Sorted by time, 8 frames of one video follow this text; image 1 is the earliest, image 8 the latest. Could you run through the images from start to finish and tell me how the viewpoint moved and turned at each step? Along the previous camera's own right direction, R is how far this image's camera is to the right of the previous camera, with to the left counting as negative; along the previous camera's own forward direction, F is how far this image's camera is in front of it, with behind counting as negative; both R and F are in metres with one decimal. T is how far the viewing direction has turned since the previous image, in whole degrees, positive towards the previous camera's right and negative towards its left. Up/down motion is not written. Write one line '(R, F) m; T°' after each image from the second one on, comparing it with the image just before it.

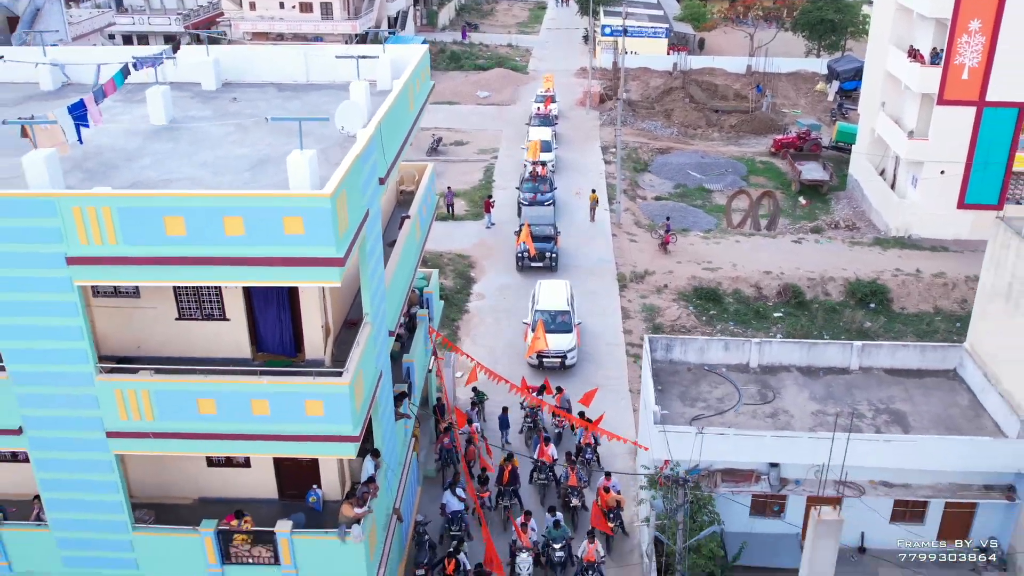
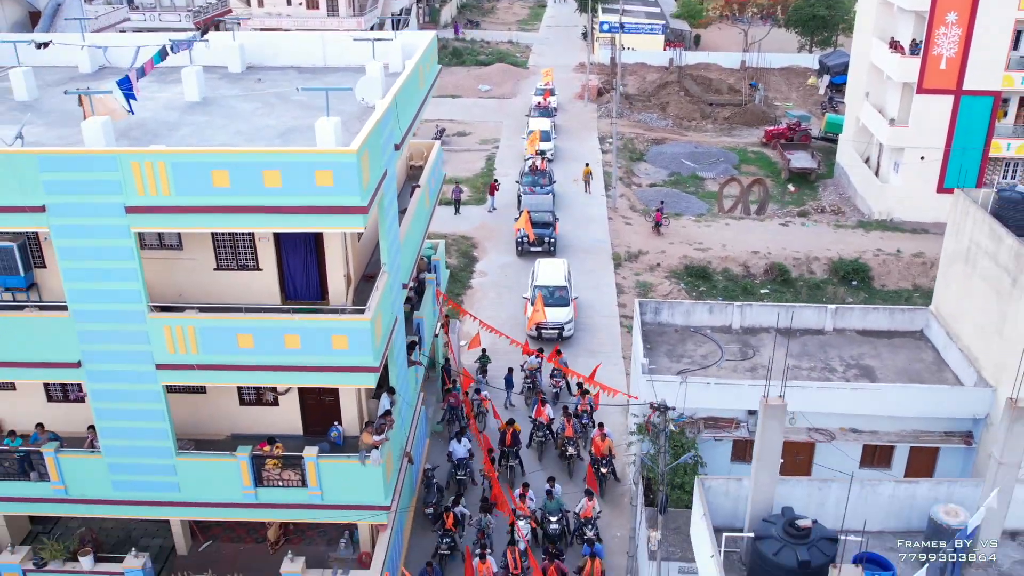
(0.0, -1.6) m; 0°
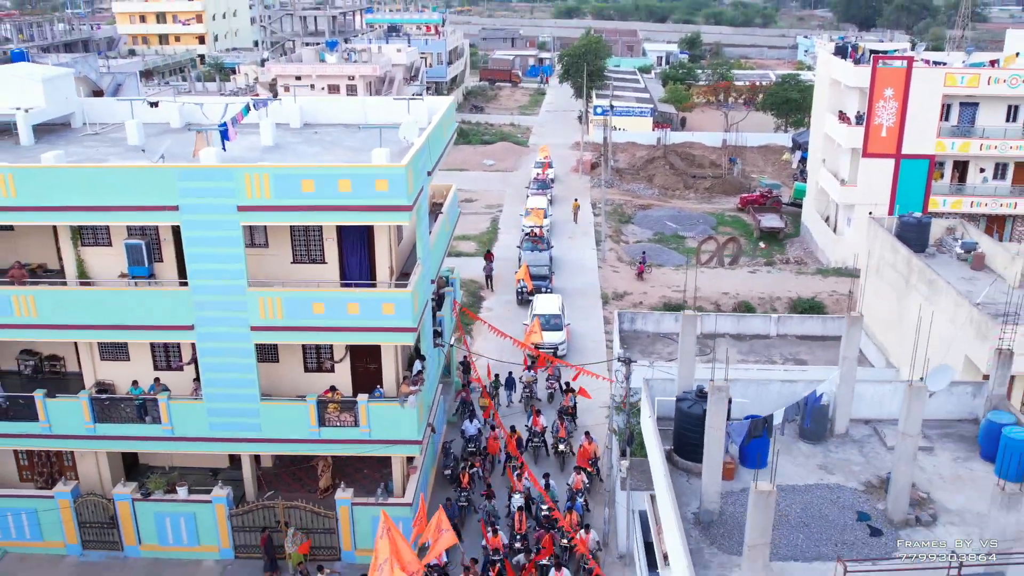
(0.0, -4.6) m; 0°
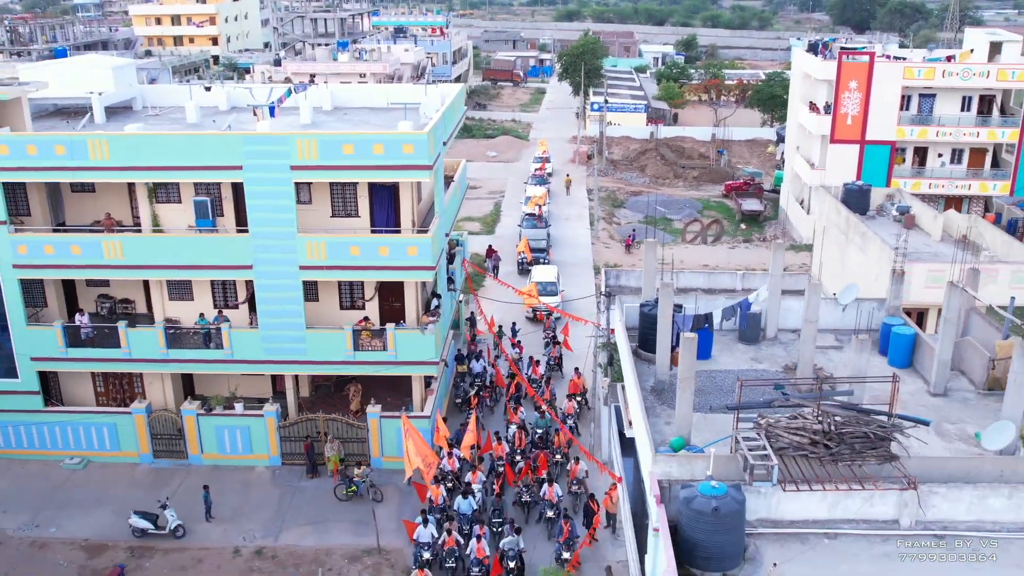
(0.0, -3.9) m; 0°
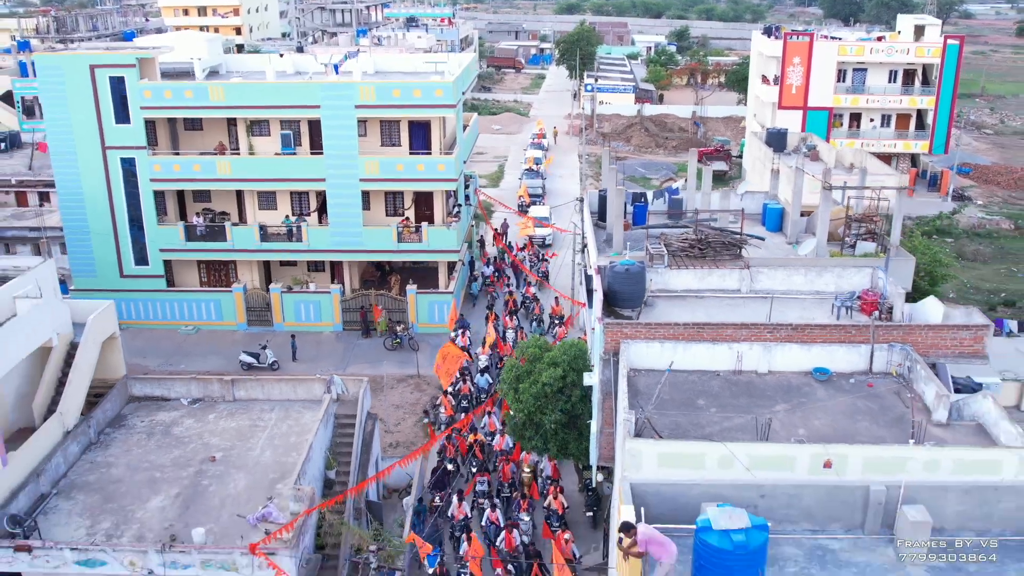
(+0.1, -8.4) m; 0°
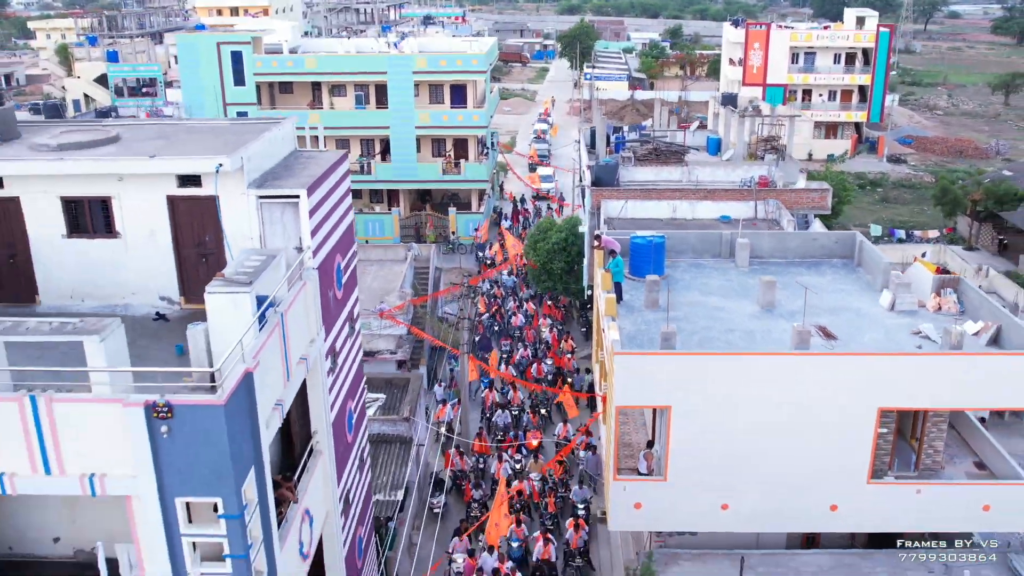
(-0.6, -10.7) m; 0°
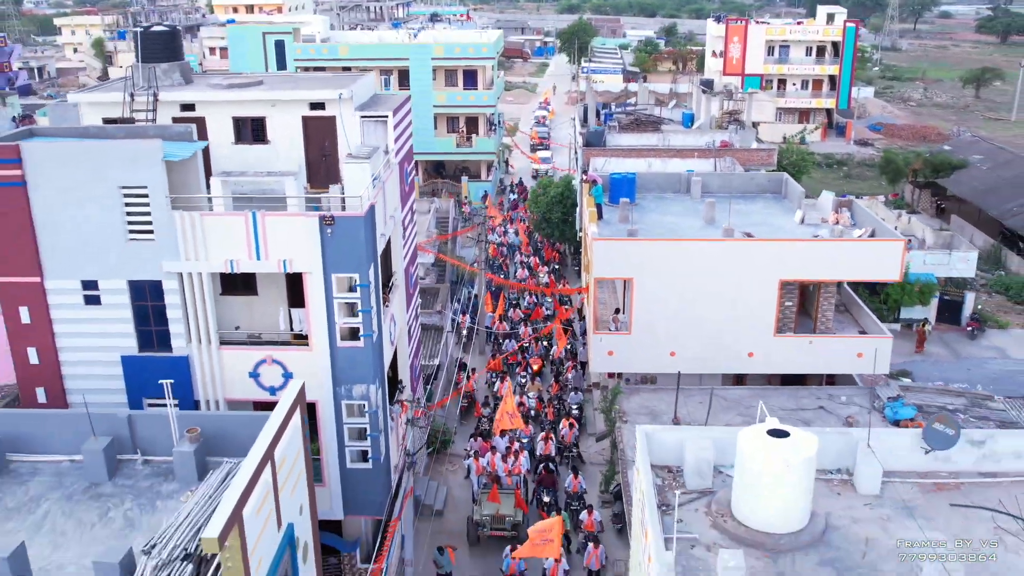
(-0.2, -6.6) m; 0°
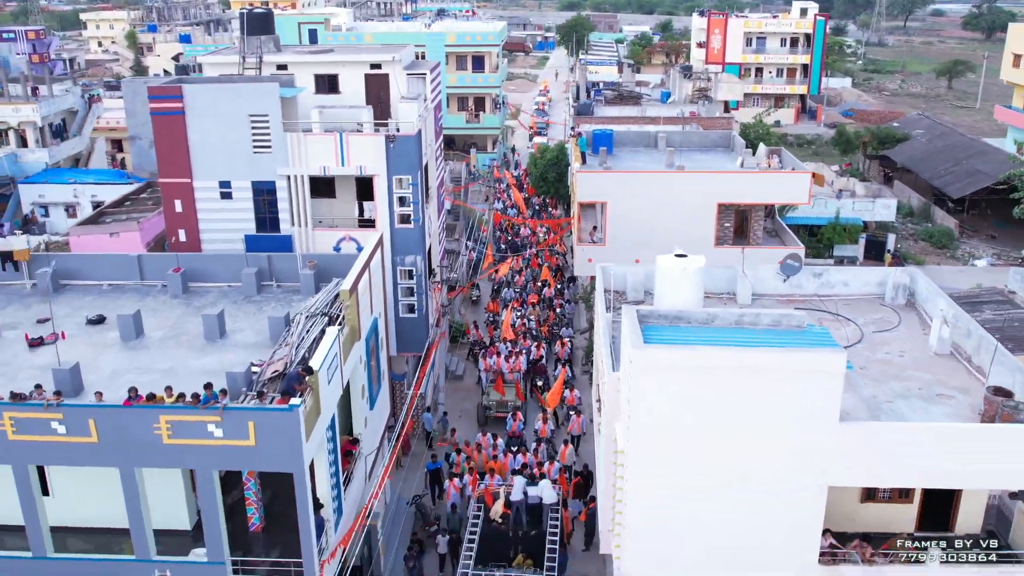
(0.0, -7.2) m; 0°
